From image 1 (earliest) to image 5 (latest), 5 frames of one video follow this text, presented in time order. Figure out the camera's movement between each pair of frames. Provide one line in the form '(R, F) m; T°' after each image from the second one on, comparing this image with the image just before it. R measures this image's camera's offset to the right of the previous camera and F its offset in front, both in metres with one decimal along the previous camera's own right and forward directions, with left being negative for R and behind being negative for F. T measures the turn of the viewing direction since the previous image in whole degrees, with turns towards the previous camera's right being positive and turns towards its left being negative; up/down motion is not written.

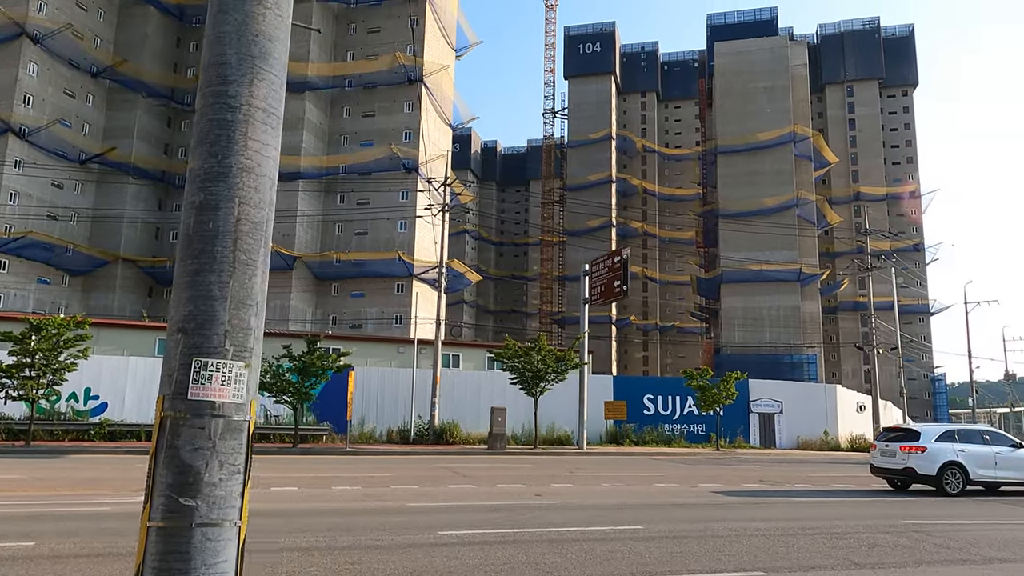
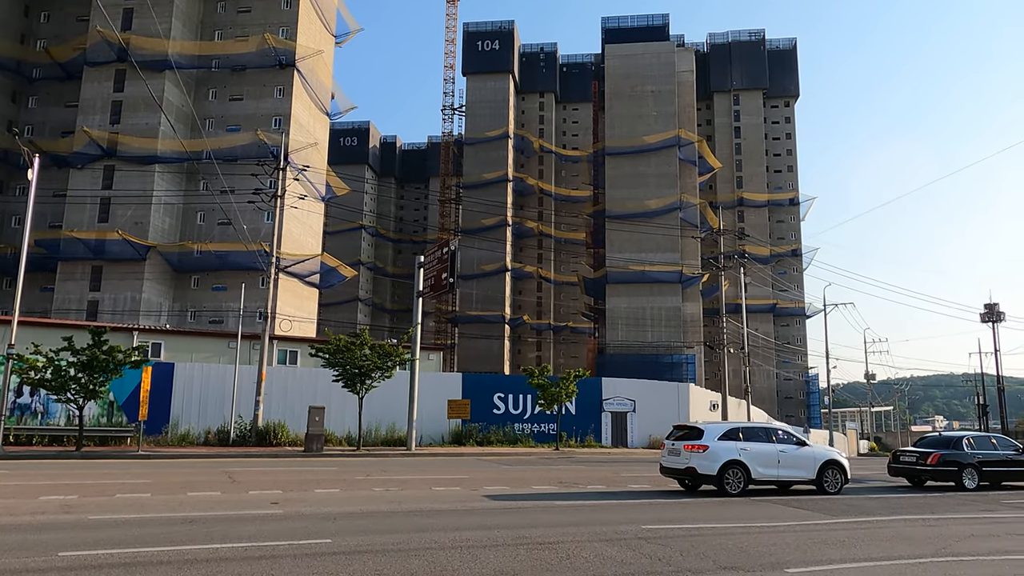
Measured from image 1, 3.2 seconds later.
(+3.3, +1.3) m; +7°
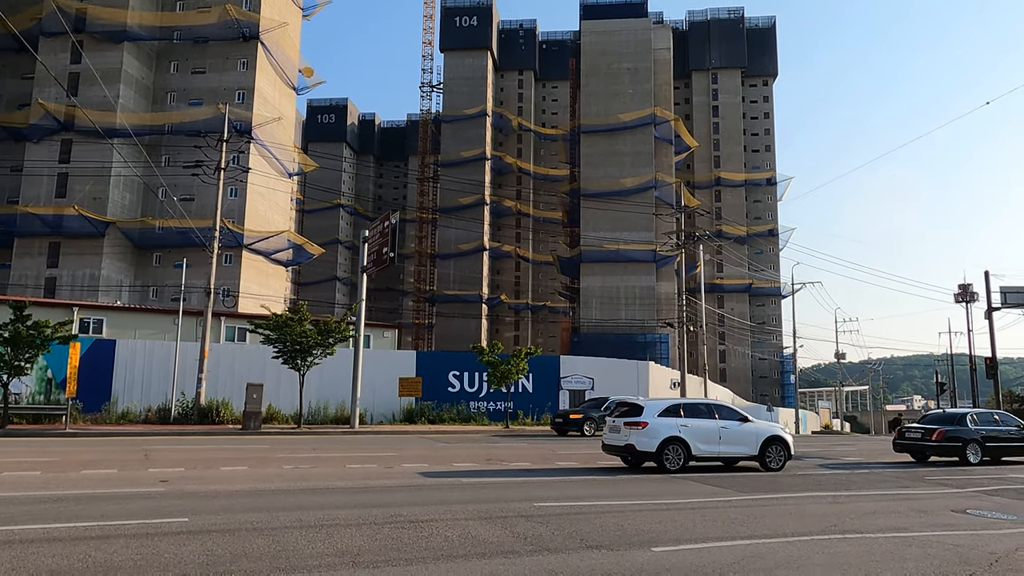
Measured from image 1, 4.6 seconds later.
(+1.6, +0.6) m; +1°
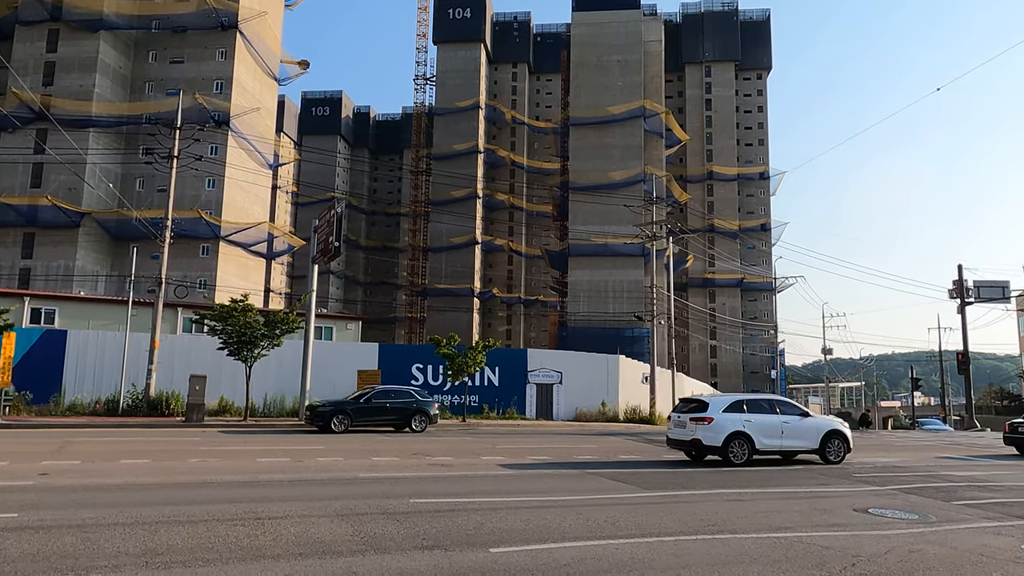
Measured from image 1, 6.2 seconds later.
(+1.9, +0.6) m; 0°
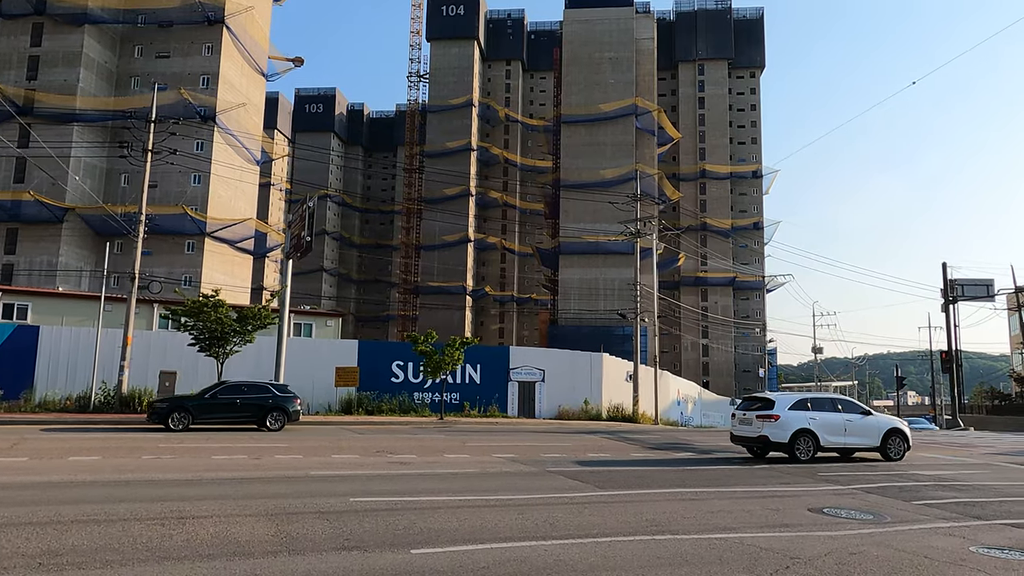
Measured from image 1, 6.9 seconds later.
(+0.8, +0.3) m; 0°
